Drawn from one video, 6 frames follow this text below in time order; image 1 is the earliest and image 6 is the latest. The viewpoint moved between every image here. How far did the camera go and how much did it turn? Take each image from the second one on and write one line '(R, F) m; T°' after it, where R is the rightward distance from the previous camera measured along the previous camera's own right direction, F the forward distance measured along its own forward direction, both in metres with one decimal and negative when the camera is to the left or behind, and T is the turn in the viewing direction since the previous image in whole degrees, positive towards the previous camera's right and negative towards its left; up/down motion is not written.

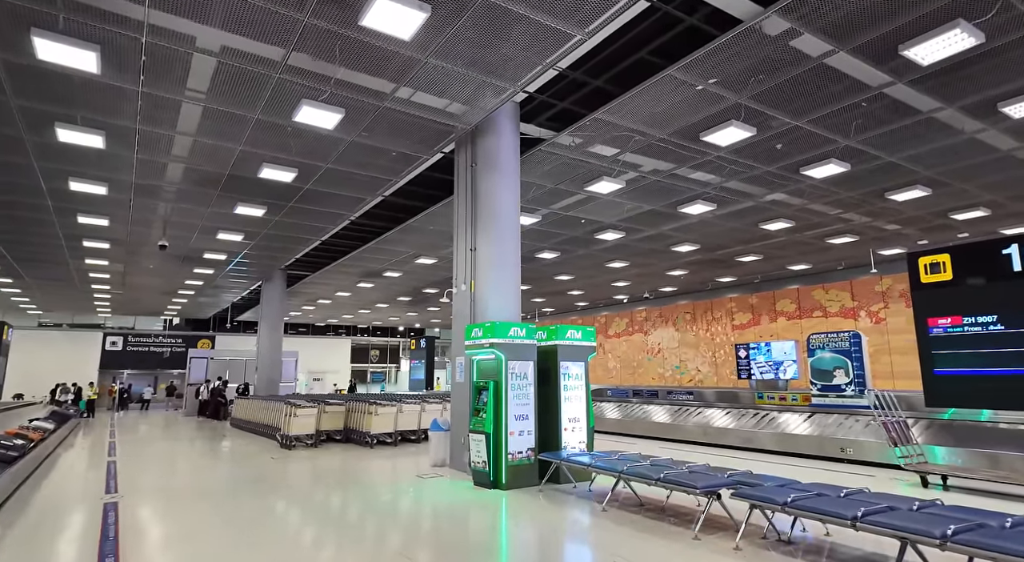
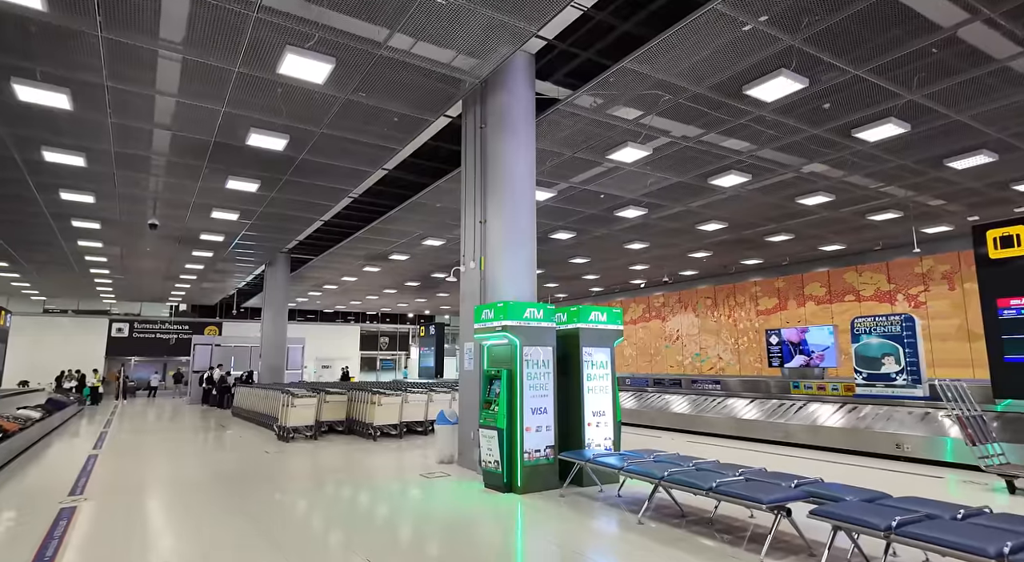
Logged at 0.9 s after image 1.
(0.0, +0.8) m; -1°
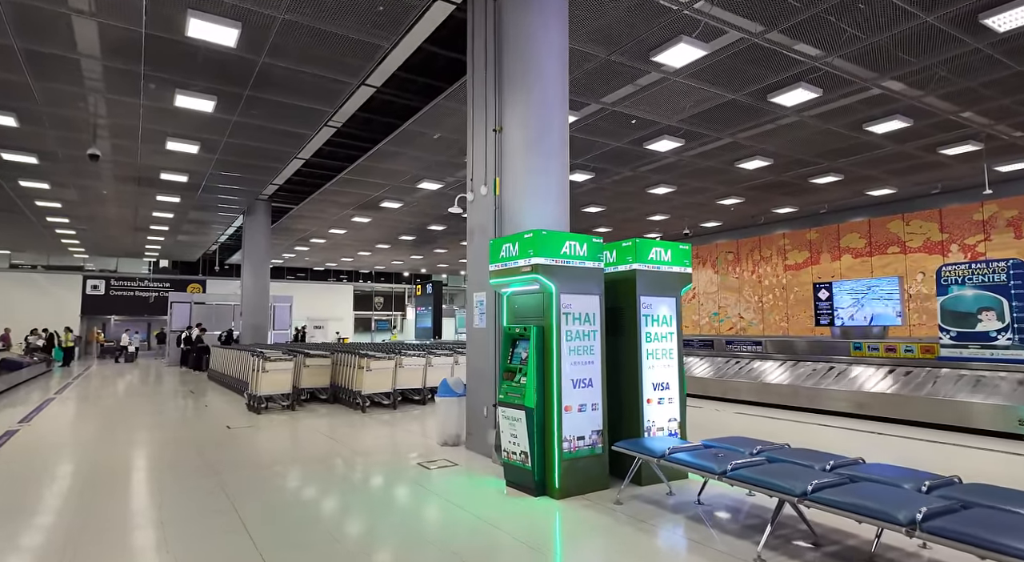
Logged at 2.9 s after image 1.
(-0.2, +1.5) m; 0°
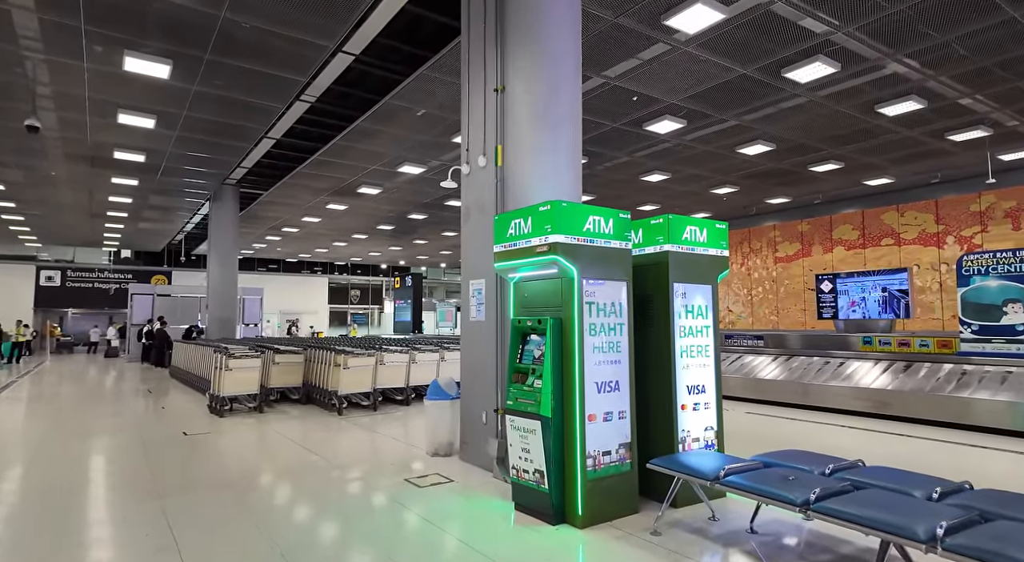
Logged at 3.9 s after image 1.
(-0.2, +0.6) m; +2°
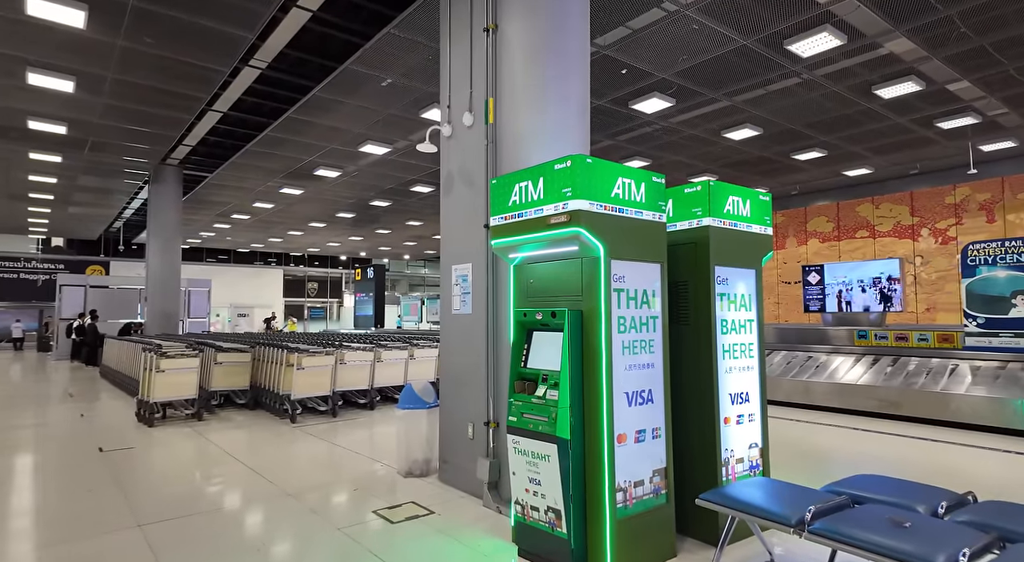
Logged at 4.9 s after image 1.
(-0.2, +0.7) m; +4°
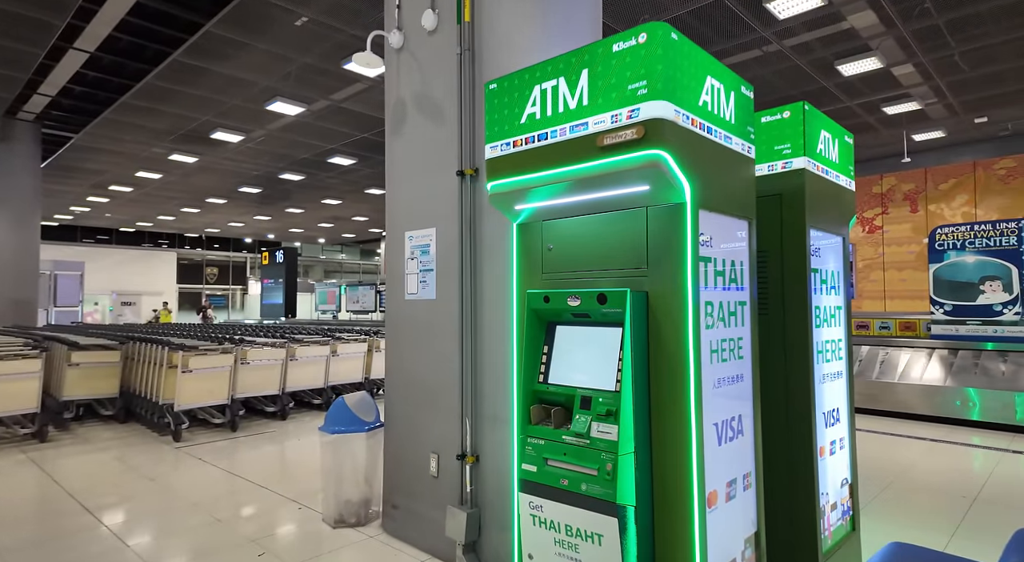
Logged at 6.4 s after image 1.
(-0.3, +1.0) m; +8°
